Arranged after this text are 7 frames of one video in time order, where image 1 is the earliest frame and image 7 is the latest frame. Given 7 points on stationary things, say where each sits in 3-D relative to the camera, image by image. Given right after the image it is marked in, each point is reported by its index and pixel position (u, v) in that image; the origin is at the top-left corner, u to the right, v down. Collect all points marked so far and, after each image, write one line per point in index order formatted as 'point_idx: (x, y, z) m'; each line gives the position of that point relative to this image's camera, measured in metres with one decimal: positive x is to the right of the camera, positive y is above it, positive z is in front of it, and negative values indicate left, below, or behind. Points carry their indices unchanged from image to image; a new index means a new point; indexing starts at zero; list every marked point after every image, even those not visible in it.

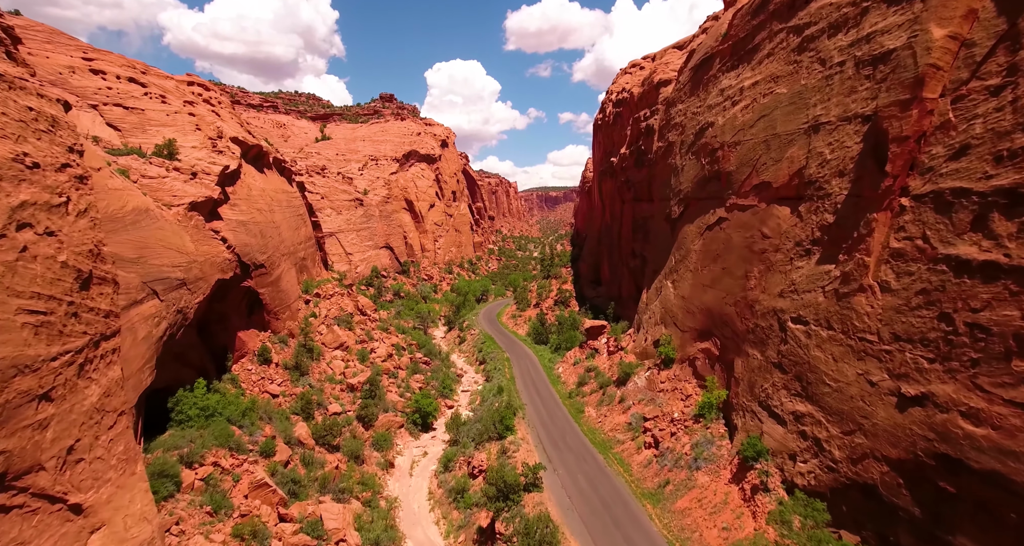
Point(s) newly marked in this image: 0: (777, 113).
0: (+9.3, +5.6, +17.4) m
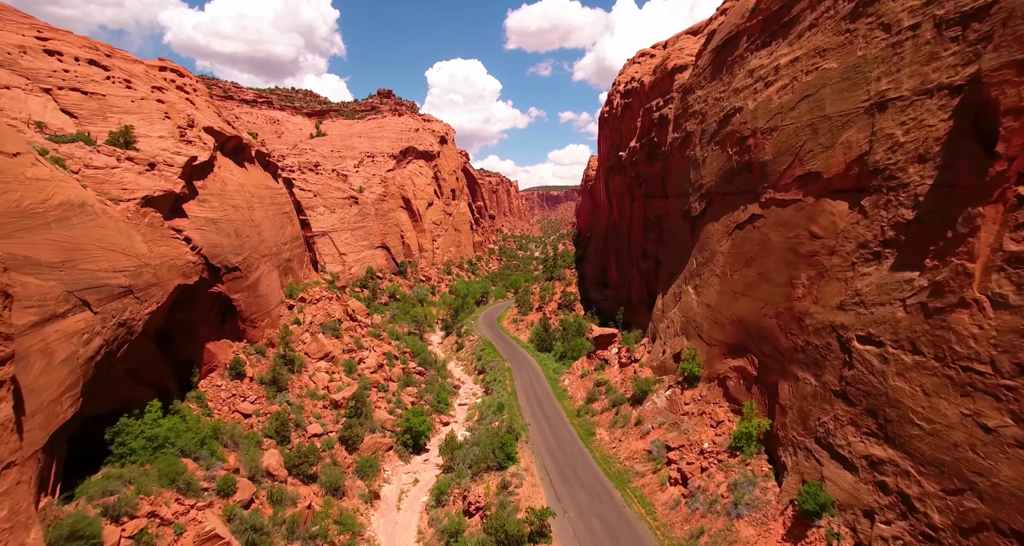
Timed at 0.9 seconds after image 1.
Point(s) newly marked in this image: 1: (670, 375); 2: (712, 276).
0: (+9.4, +5.5, +14.9) m
1: (+6.3, -4.1, +19.9) m
2: (+7.6, -0.2, +18.9) m
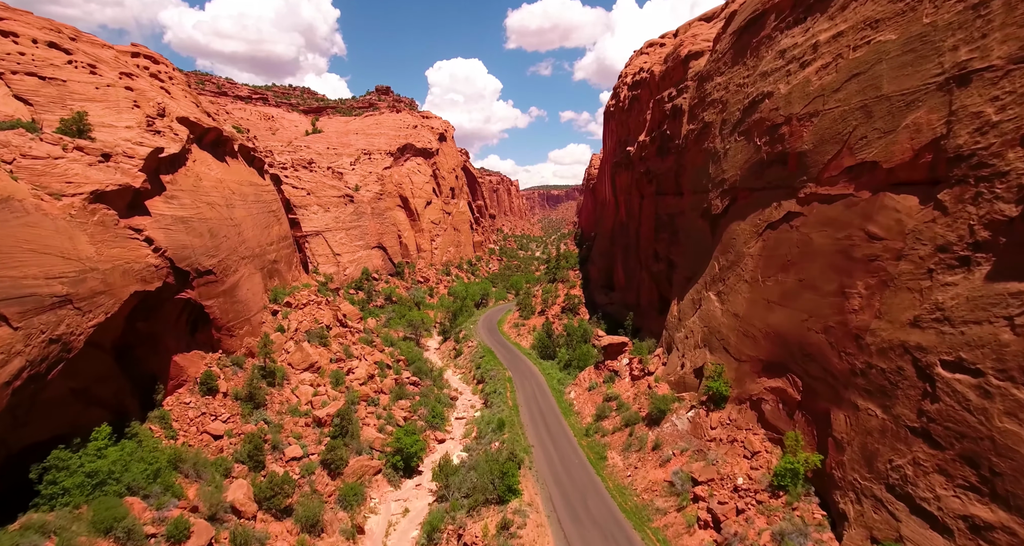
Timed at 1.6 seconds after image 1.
0: (+9.5, +5.3, +12.8) m
1: (+6.4, -4.3, +17.8) m
2: (+7.7, -0.3, +16.8) m
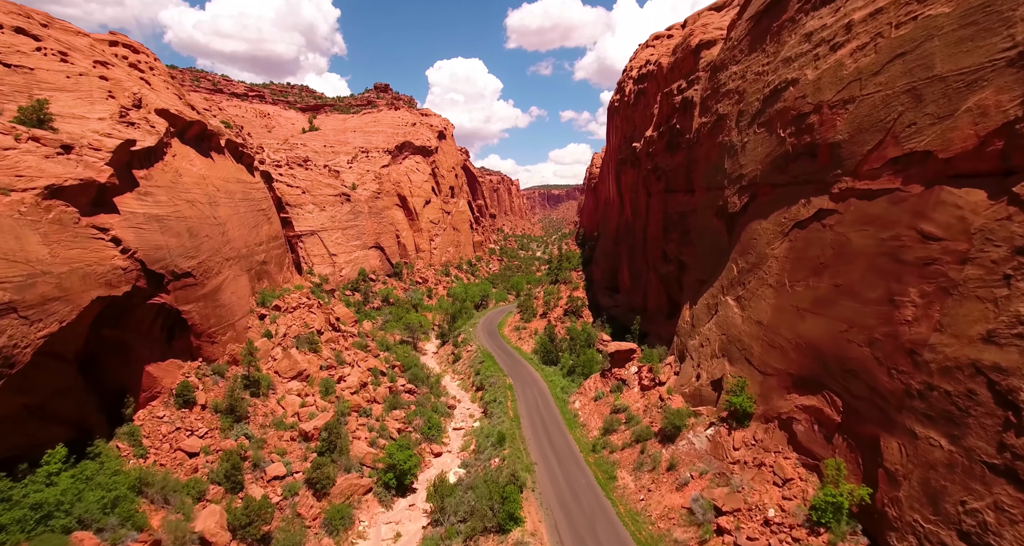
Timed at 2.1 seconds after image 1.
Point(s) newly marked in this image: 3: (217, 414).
0: (+9.5, +5.2, +11.3) m
1: (+6.4, -4.4, +16.3) m
2: (+7.7, -0.4, +15.3) m
3: (-10.8, -5.2, +18.2) m
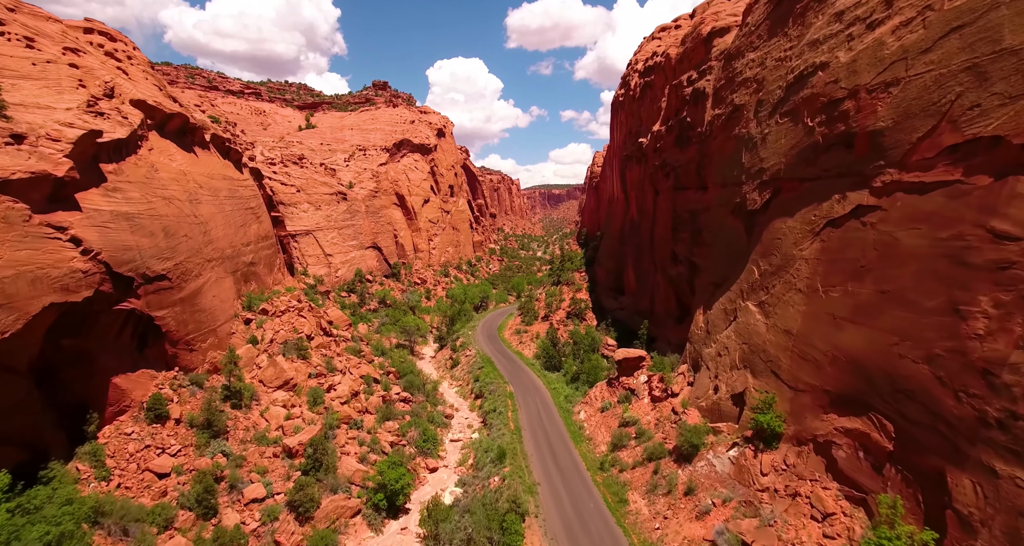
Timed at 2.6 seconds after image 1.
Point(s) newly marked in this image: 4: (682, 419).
0: (+9.5, +5.1, +9.8) m
1: (+6.4, -4.5, +14.8) m
2: (+7.8, -0.5, +13.8) m
3: (-10.8, -5.3, +16.8) m
4: (+5.6, -4.8, +16.4) m
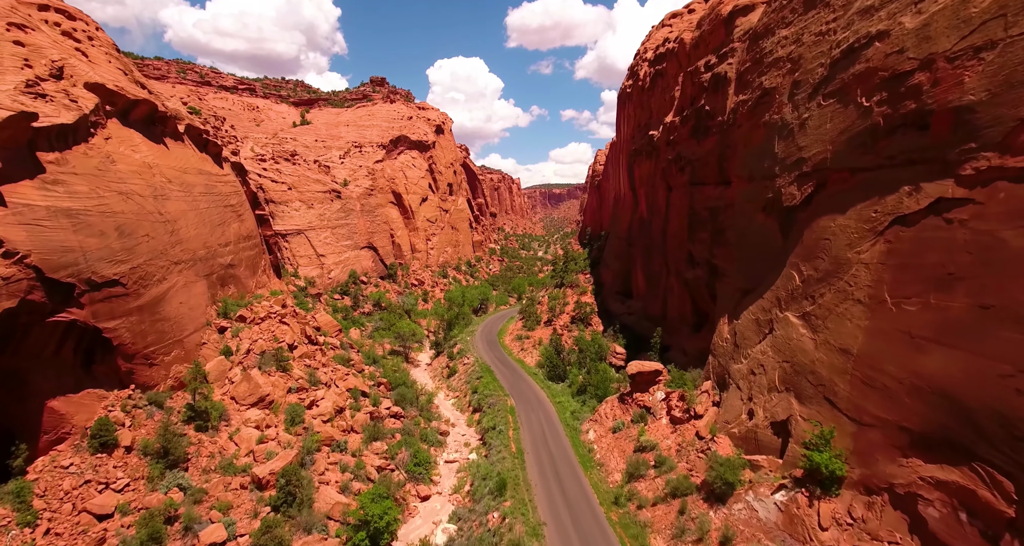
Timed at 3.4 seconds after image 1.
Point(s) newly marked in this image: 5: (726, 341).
0: (+9.6, +4.9, +7.6) m
1: (+6.5, -4.7, +12.6) m
2: (+7.8, -0.7, +11.6) m
3: (-10.7, -5.4, +14.6) m
4: (+5.7, -5.0, +14.2) m
5: (+7.4, -2.3, +17.2) m
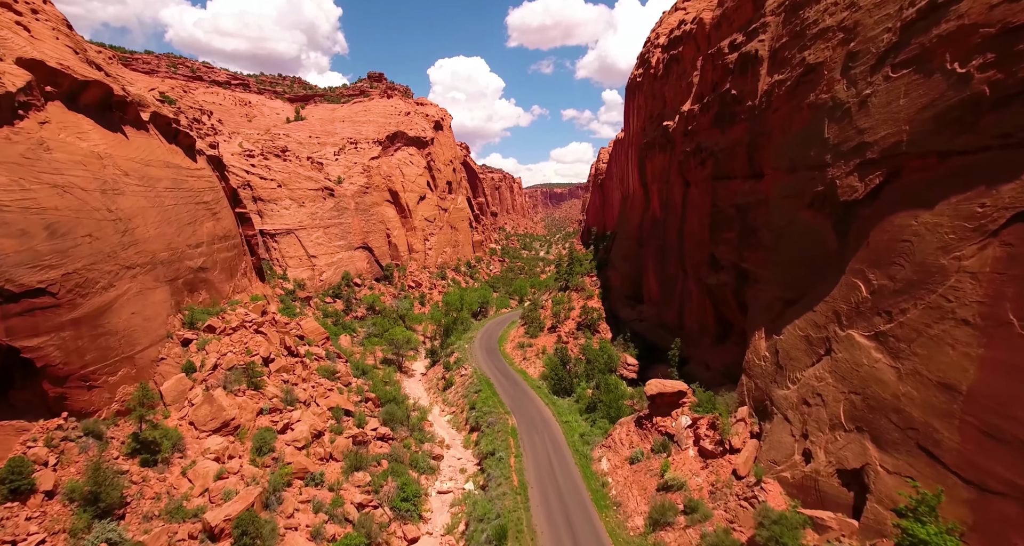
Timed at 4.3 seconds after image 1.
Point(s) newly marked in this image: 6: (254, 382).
0: (+9.6, +4.7, +5.0) m
1: (+6.5, -4.9, +10.1) m
2: (+7.9, -0.9, +9.0) m
3: (-10.7, -5.6, +12.0) m
4: (+5.7, -5.2, +11.6) m
5: (+7.5, -2.5, +14.7) m
6: (-9.9, -4.2, +19.0) m
